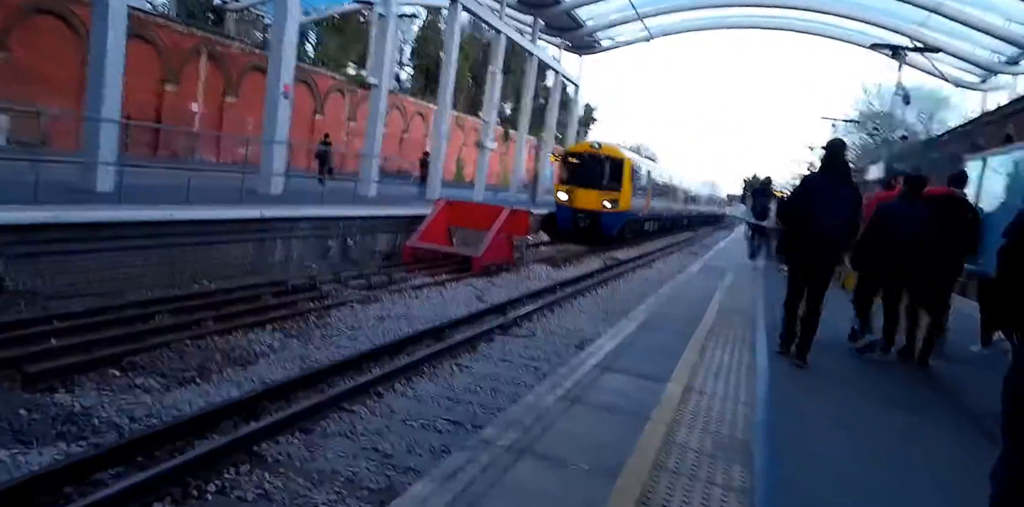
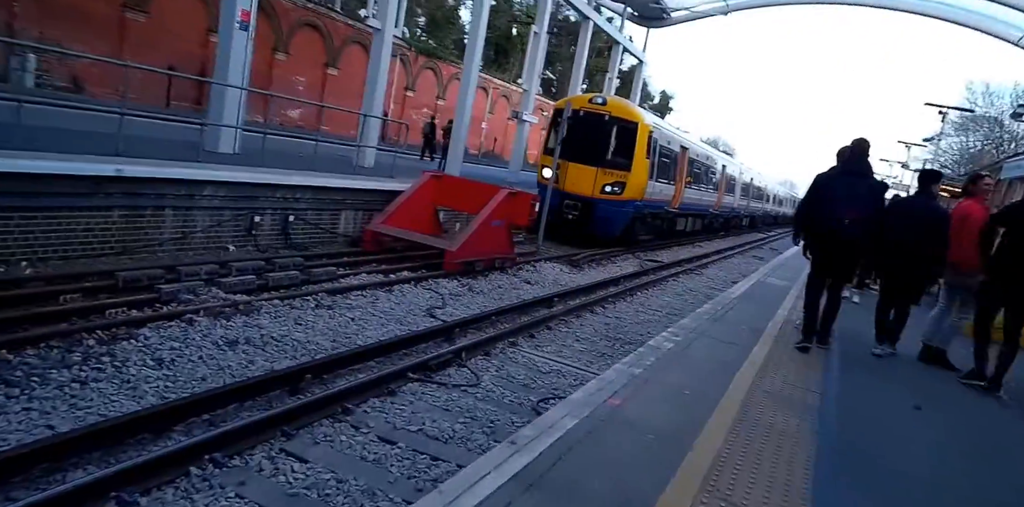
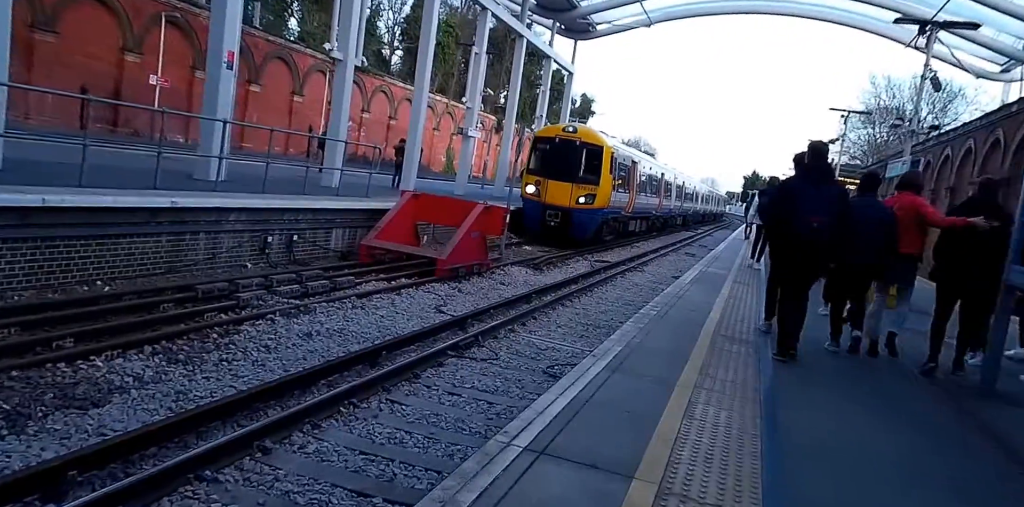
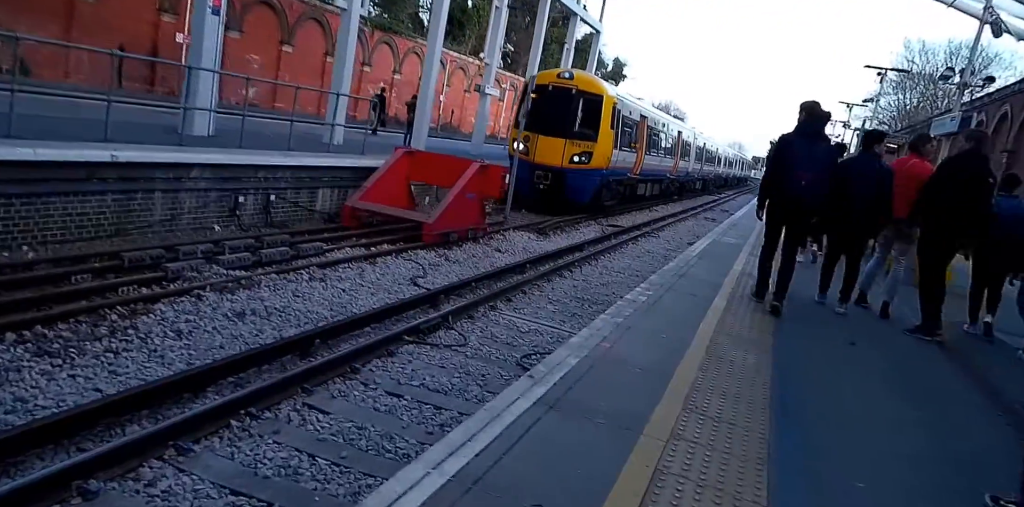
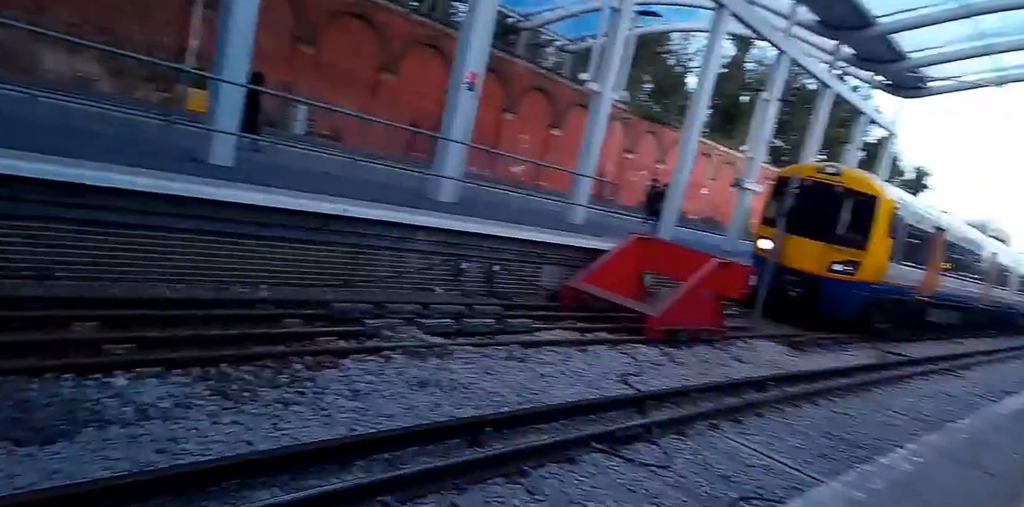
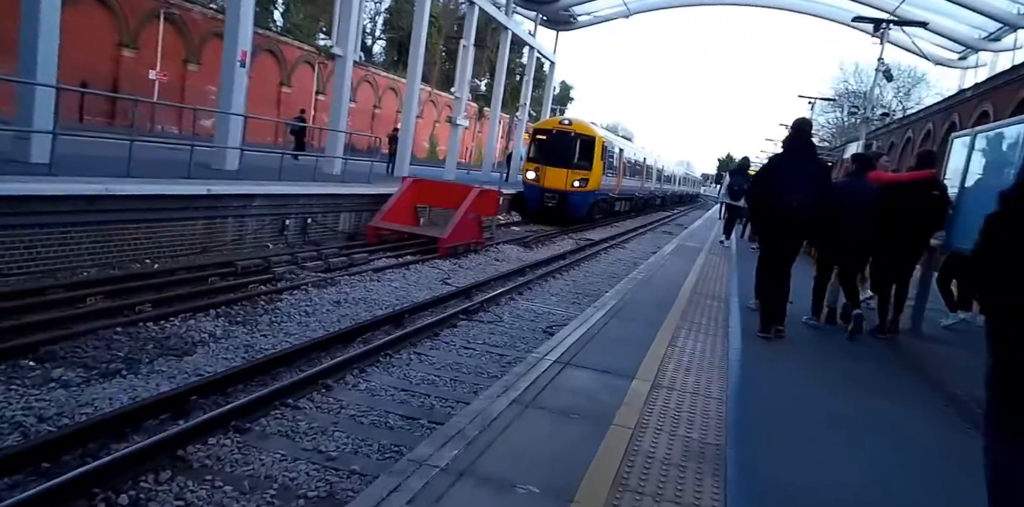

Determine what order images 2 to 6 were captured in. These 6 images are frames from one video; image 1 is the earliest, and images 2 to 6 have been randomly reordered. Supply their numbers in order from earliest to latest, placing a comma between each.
6, 3, 4, 2, 5
